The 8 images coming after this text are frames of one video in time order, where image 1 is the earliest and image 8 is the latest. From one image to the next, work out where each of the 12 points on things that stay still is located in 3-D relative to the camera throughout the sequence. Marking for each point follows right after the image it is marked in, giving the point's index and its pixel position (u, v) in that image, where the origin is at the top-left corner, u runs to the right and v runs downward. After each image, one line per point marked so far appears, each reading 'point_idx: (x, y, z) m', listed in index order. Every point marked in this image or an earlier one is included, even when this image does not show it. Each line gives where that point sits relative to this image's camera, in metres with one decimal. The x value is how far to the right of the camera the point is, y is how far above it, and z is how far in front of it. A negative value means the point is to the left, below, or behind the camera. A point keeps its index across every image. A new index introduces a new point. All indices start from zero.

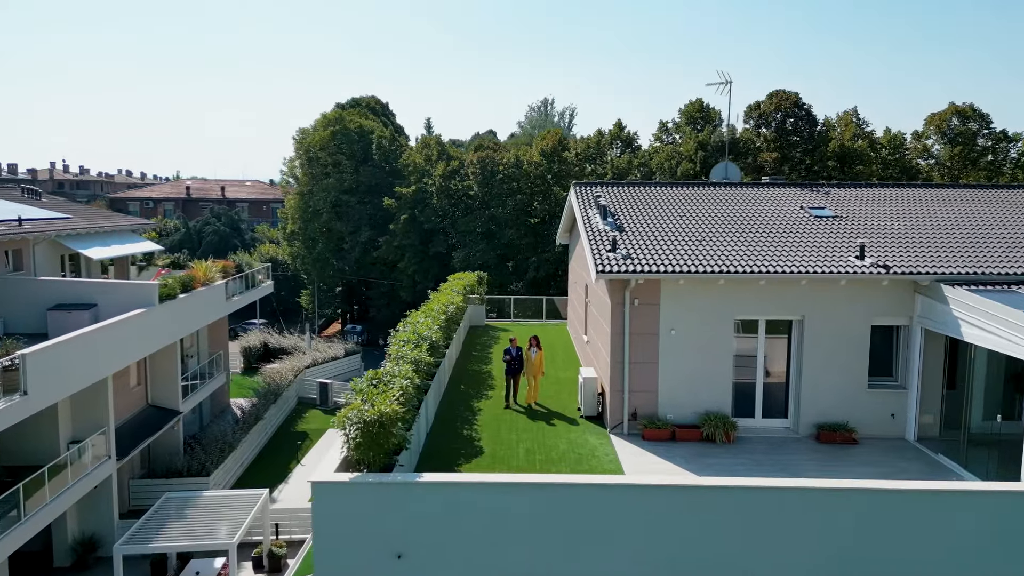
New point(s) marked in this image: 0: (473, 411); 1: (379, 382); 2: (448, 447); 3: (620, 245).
0: (-0.9, -2.7, +15.6) m
1: (-2.1, -1.4, +11.1) m
2: (-1.2, -3.0, +13.4) m
3: (+2.2, +0.9, +14.7) m
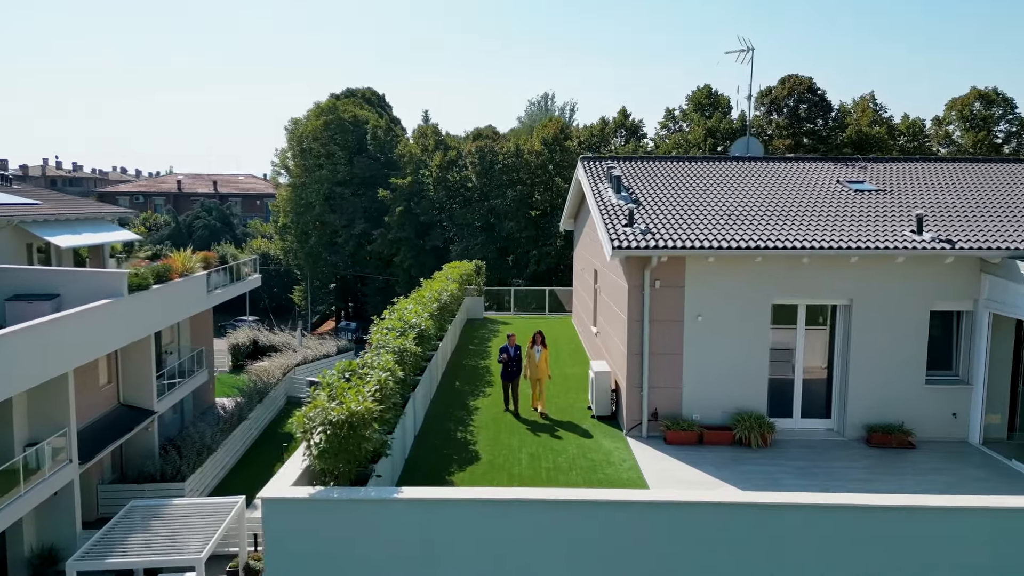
0: (-0.8, -2.4, +13.7) m
1: (-2.0, -1.1, +9.2) m
2: (-1.2, -2.6, +11.5) m
3: (+2.2, +1.2, +12.7) m
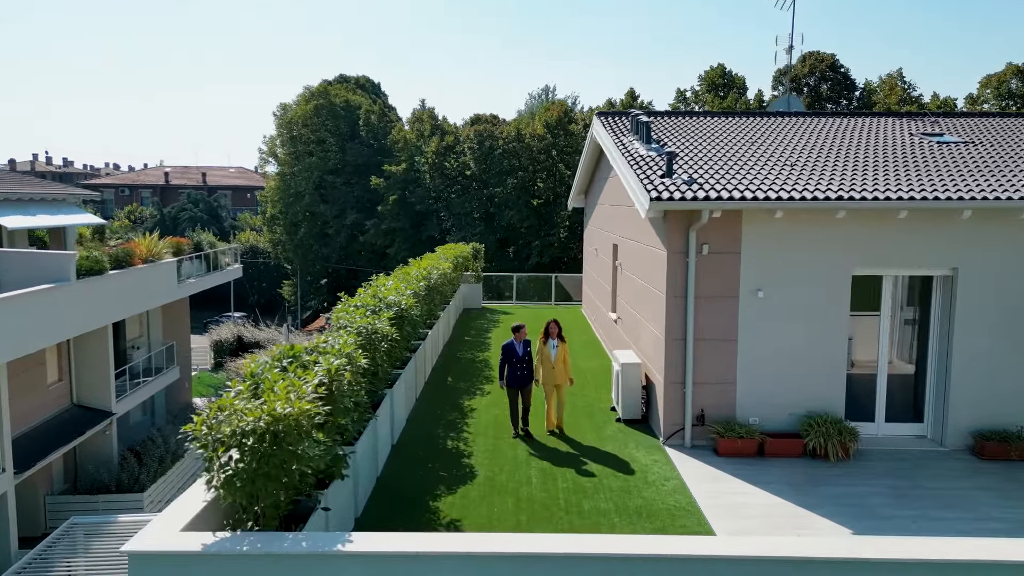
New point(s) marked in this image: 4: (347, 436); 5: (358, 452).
0: (-0.8, -1.9, +11.0) m
1: (-2.0, -0.6, +6.5) m
2: (-1.1, -2.2, +8.8) m
3: (+2.3, +1.7, +10.1) m
4: (-1.6, -1.4, +6.8) m
5: (-1.6, -1.7, +7.2) m
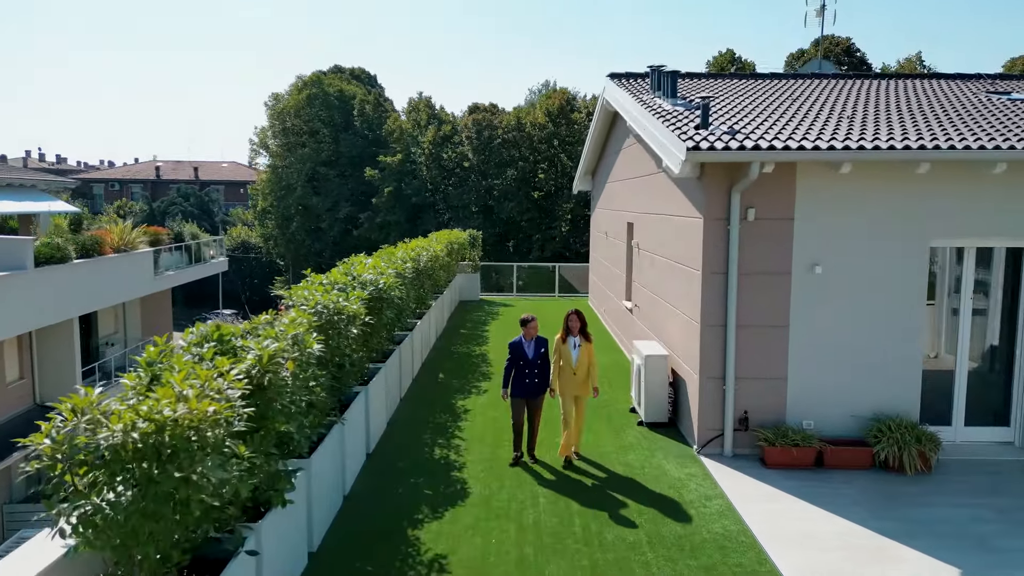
0: (-0.8, -1.7, +9.3) m
1: (-1.9, -0.4, +4.8) m
2: (-1.1, -1.9, +7.1) m
3: (+2.3, +1.9, +8.4) m
4: (-1.6, -1.1, +5.1) m
5: (-1.6, -1.4, +5.5) m
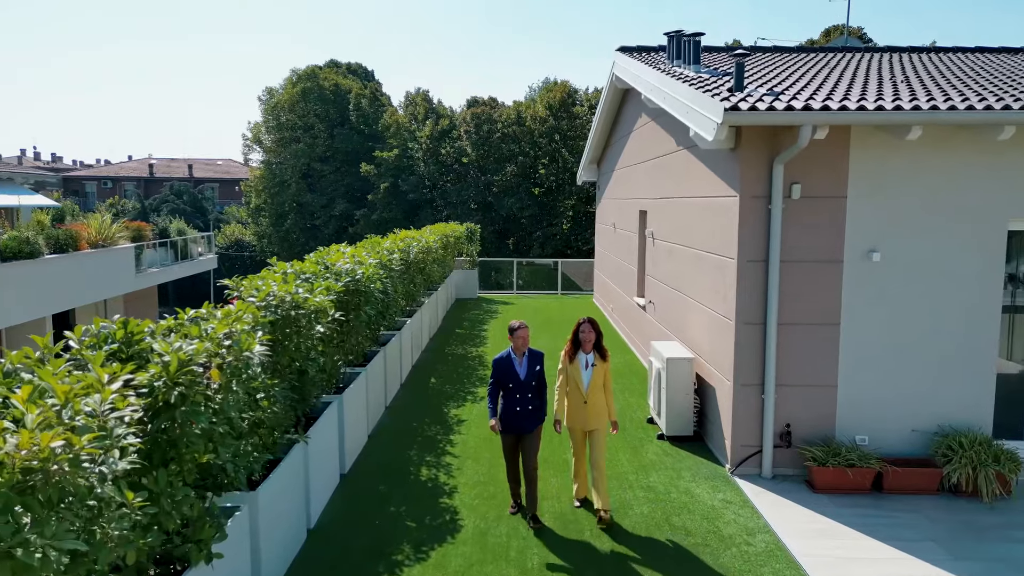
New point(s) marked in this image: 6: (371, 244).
0: (-0.8, -1.6, +8.1) m
1: (-1.9, -0.3, +3.6) m
2: (-1.1, -1.8, +5.9) m
3: (+2.3, +2.0, +7.2) m
4: (-1.6, -1.0, +3.9) m
5: (-1.6, -1.3, +4.3) m
6: (-1.9, +0.6, +9.9) m
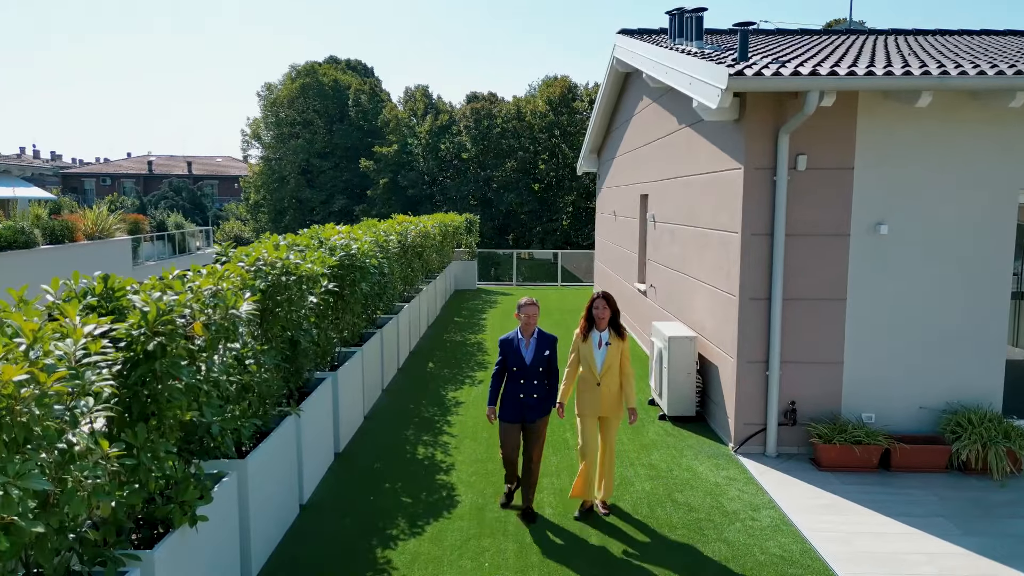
0: (-0.8, -1.3, +7.9) m
1: (-2.0, -0.1, +3.5) m
2: (-1.1, -1.6, +5.8) m
3: (+2.3, +2.3, +7.0) m
4: (-1.6, -0.8, +3.7) m
5: (-1.6, -1.1, +4.2) m
6: (-2.0, +0.8, +9.8) m
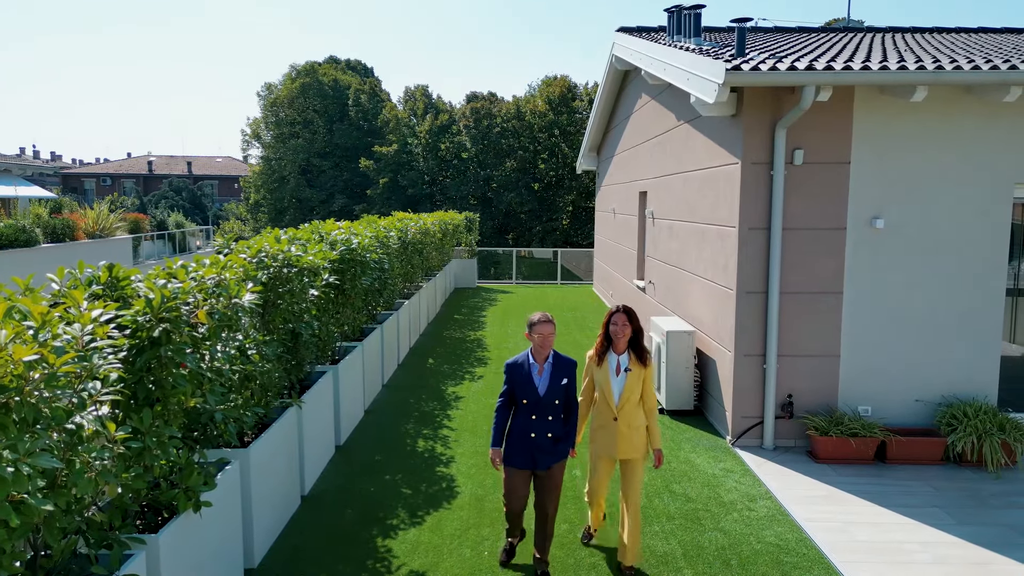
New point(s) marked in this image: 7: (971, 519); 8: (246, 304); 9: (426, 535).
0: (-0.8, -1.3, +8.0) m
1: (-2.0, 0.0, +3.5) m
2: (-1.1, -1.6, +5.8) m
3: (+2.3, +2.3, +7.1) m
4: (-1.6, -0.8, +3.8) m
5: (-1.6, -1.0, +4.2) m
6: (-2.0, +0.9, +9.8) m
7: (+3.3, -1.7, +5.2) m
8: (-1.4, -0.1, +3.9) m
9: (-0.6, -1.7, +4.9) m
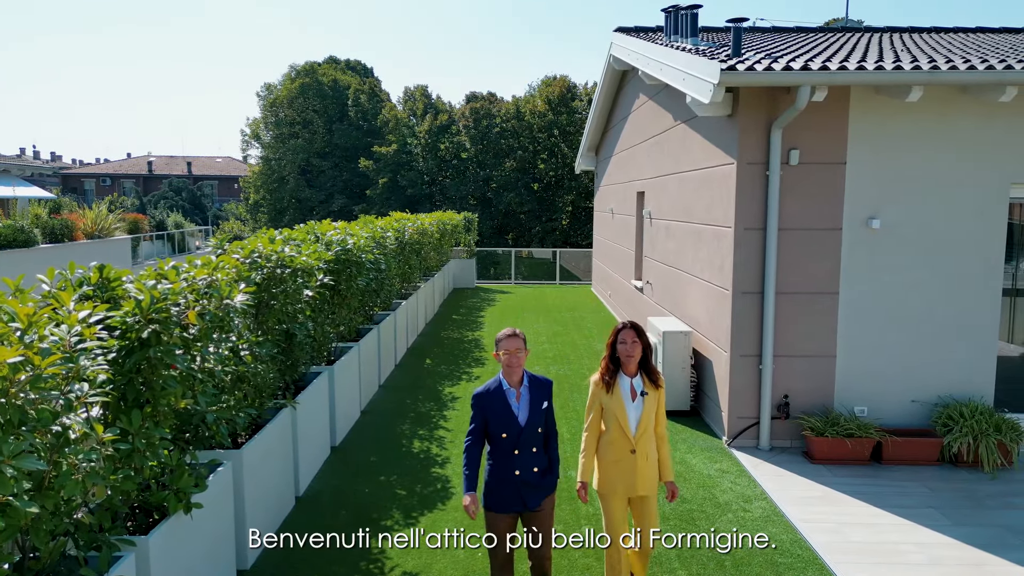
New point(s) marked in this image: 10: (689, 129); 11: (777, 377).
0: (-0.8, -1.3, +8.0) m
1: (-2.0, 0.0, +3.5) m
2: (-1.1, -1.6, +5.8) m
3: (+2.3, +2.3, +7.1) m
4: (-1.6, -0.8, +3.8) m
5: (-1.6, -1.0, +4.2) m
6: (-2.0, +0.9, +9.8) m
7: (+3.3, -1.7, +5.2) m
8: (-1.5, -0.1, +3.9) m
9: (-0.6, -1.7, +4.8) m
10: (+2.0, +1.8, +8.0) m
11: (+2.4, -0.8, +6.4) m
